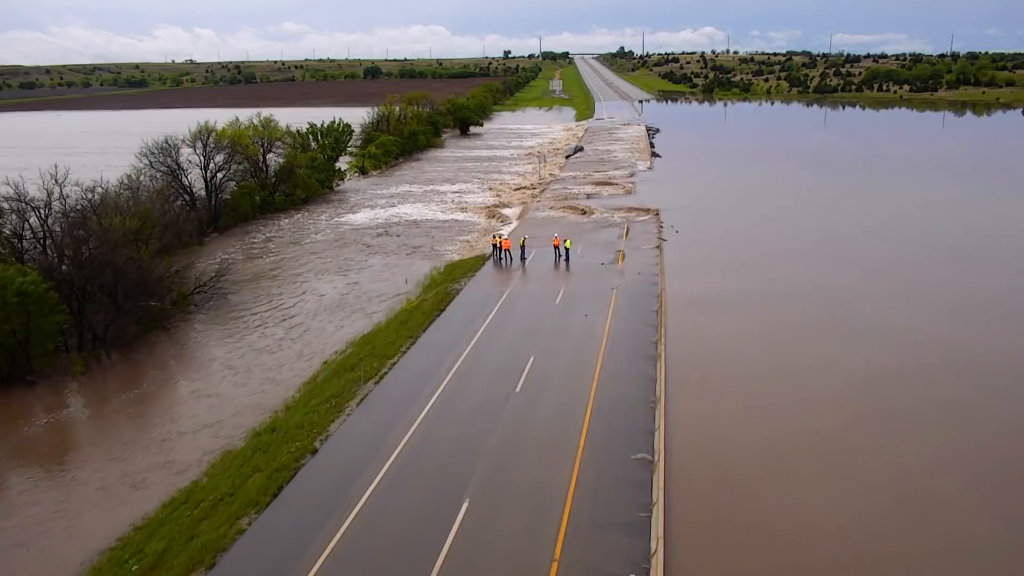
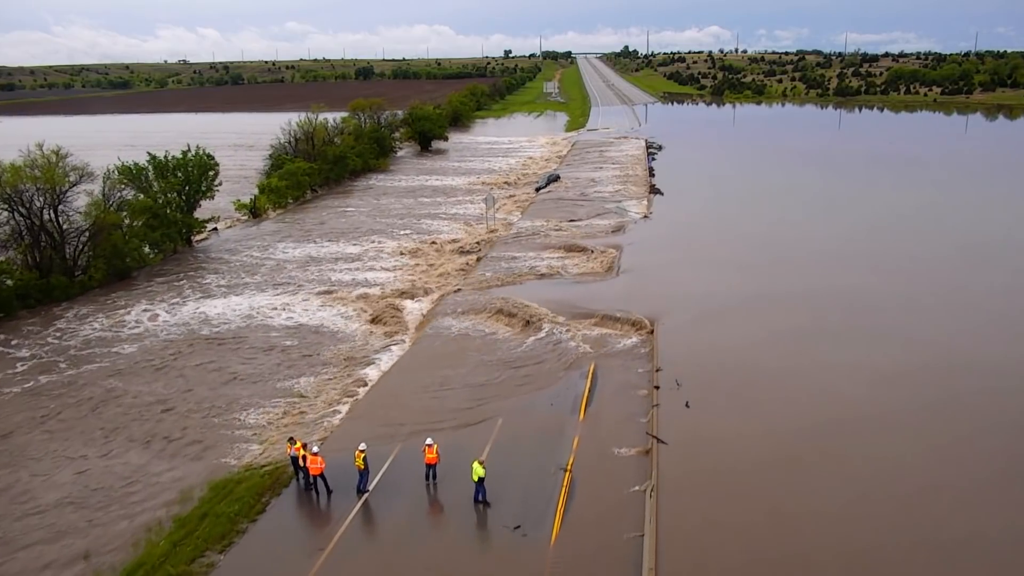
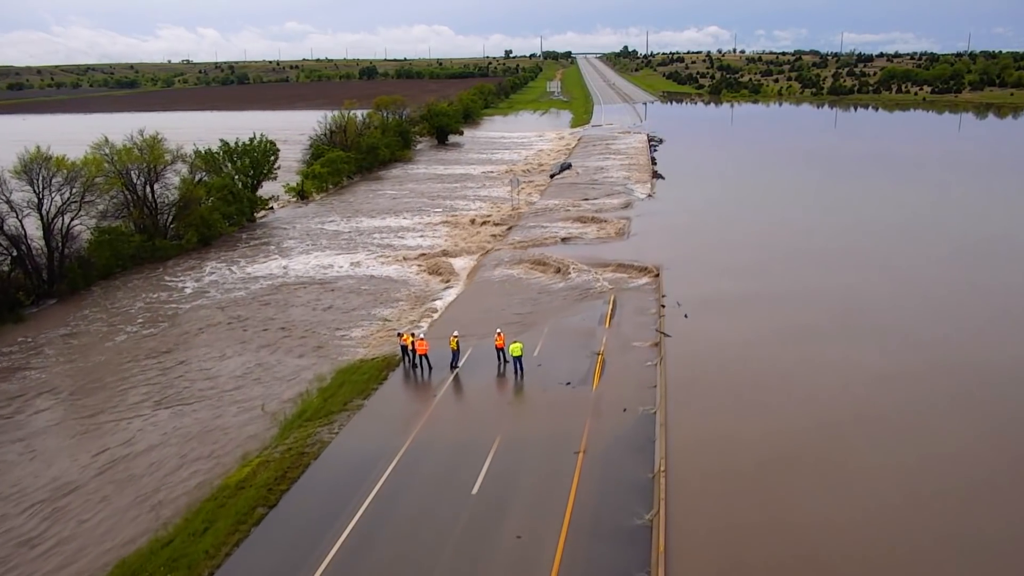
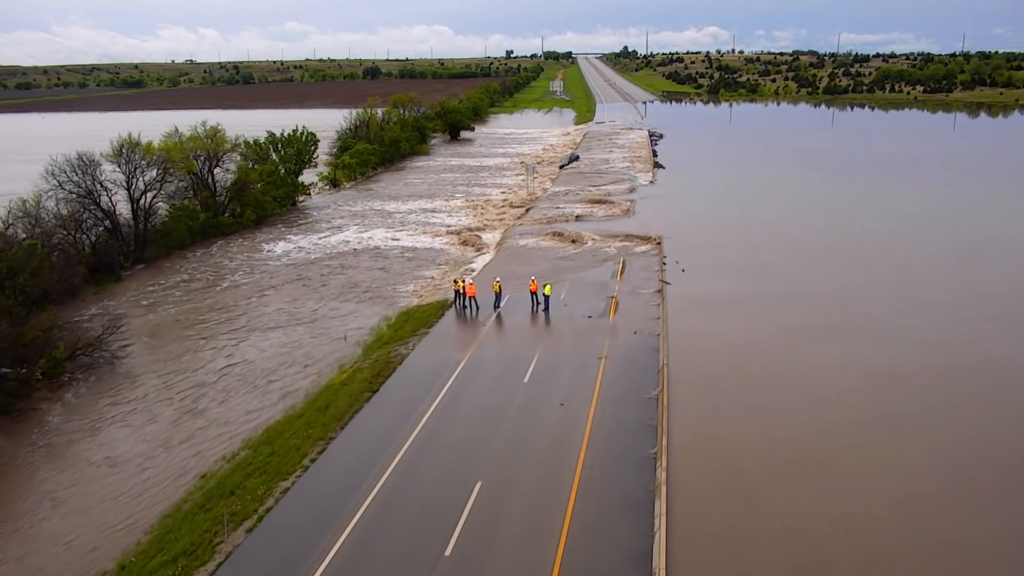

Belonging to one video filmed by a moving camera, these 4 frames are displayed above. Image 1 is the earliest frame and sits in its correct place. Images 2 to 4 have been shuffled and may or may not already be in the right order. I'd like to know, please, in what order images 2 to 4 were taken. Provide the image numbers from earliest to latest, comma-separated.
4, 3, 2
